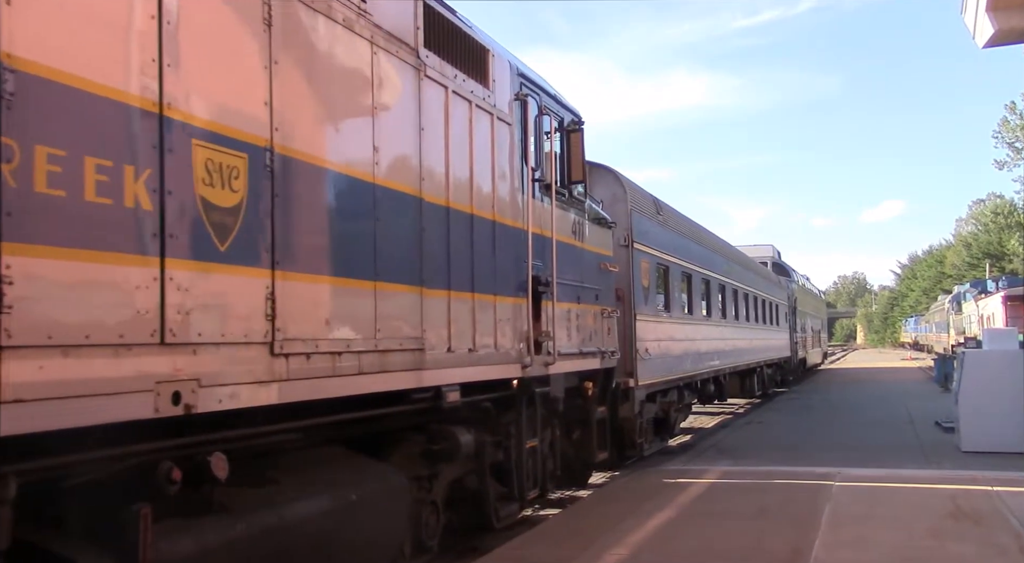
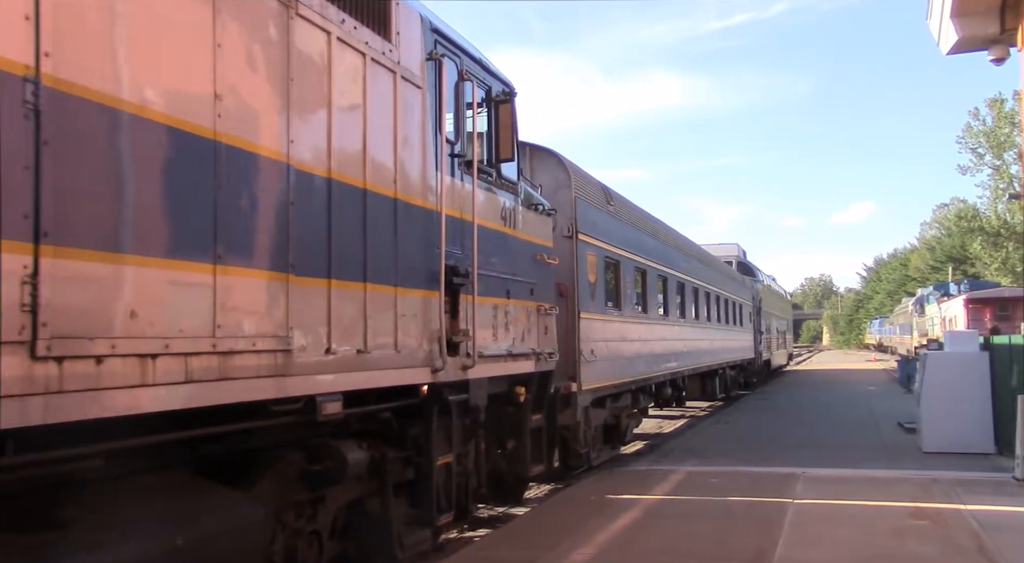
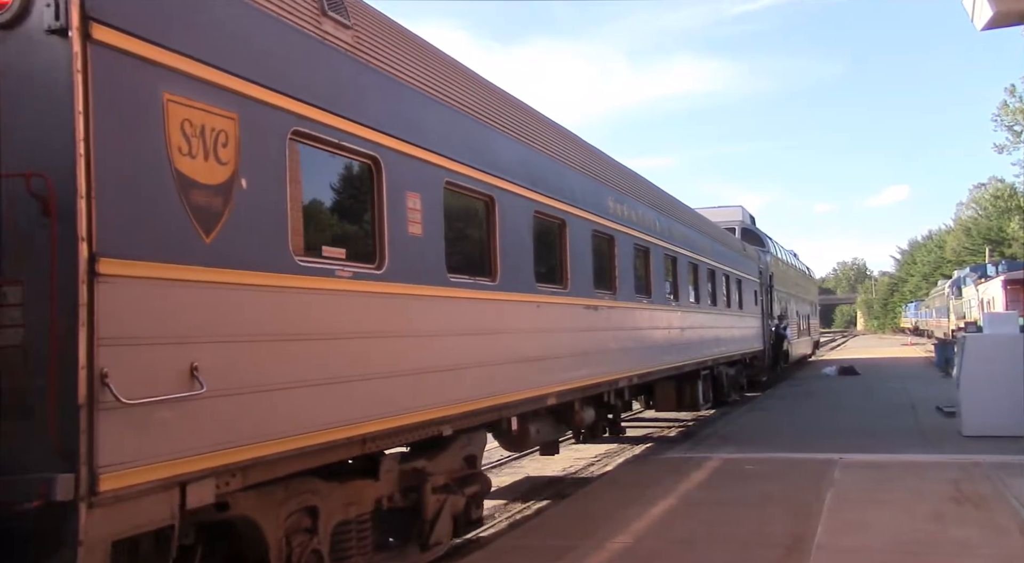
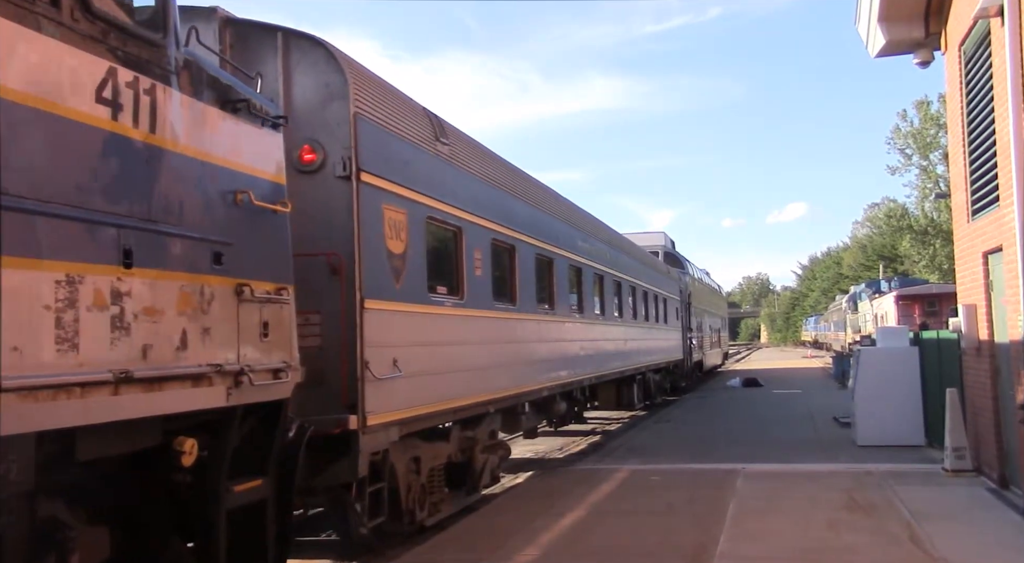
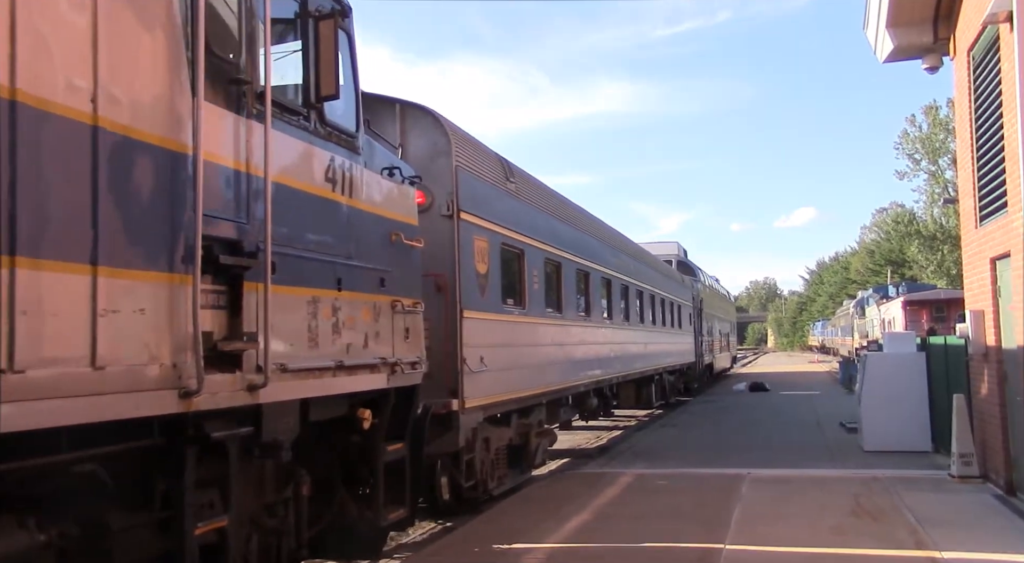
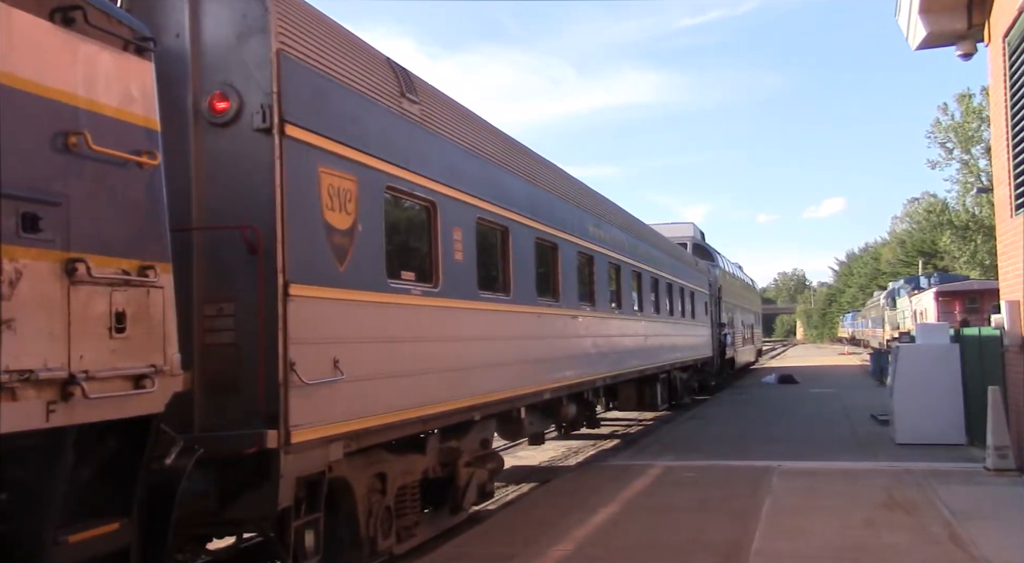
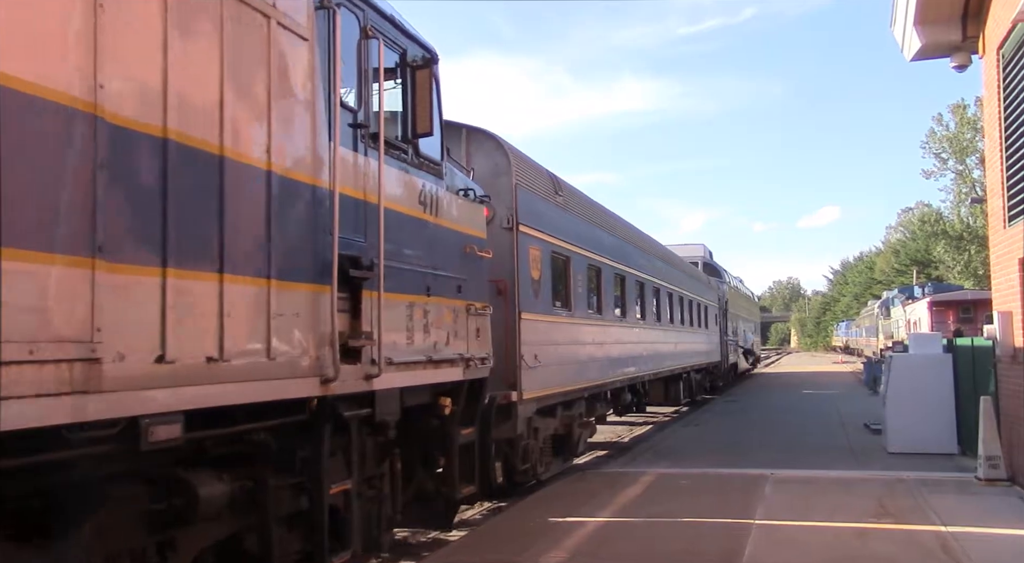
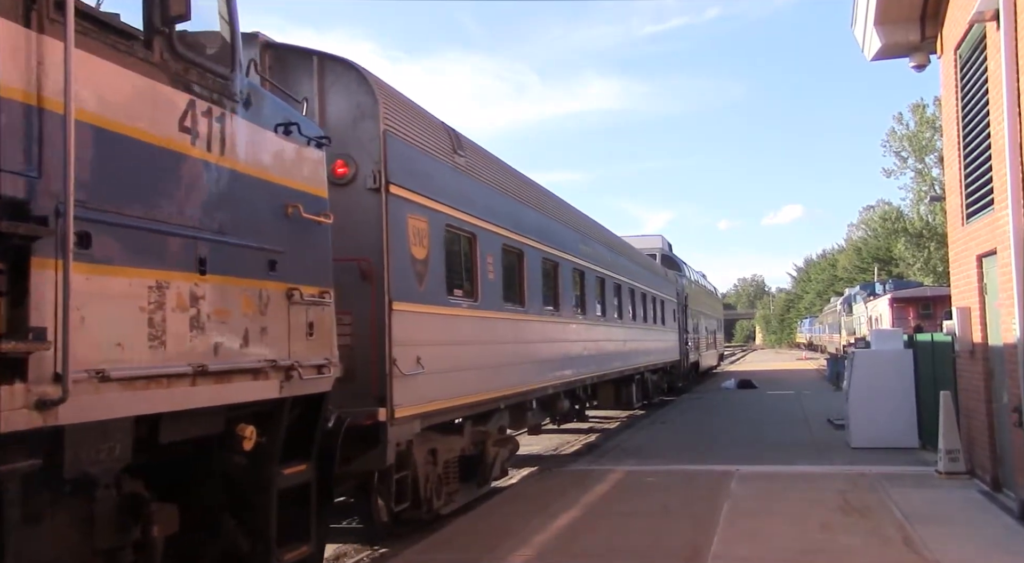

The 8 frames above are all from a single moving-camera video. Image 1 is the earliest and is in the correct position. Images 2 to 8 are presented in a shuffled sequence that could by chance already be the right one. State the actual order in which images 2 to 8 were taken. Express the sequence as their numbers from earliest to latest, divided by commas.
2, 7, 5, 8, 4, 6, 3
